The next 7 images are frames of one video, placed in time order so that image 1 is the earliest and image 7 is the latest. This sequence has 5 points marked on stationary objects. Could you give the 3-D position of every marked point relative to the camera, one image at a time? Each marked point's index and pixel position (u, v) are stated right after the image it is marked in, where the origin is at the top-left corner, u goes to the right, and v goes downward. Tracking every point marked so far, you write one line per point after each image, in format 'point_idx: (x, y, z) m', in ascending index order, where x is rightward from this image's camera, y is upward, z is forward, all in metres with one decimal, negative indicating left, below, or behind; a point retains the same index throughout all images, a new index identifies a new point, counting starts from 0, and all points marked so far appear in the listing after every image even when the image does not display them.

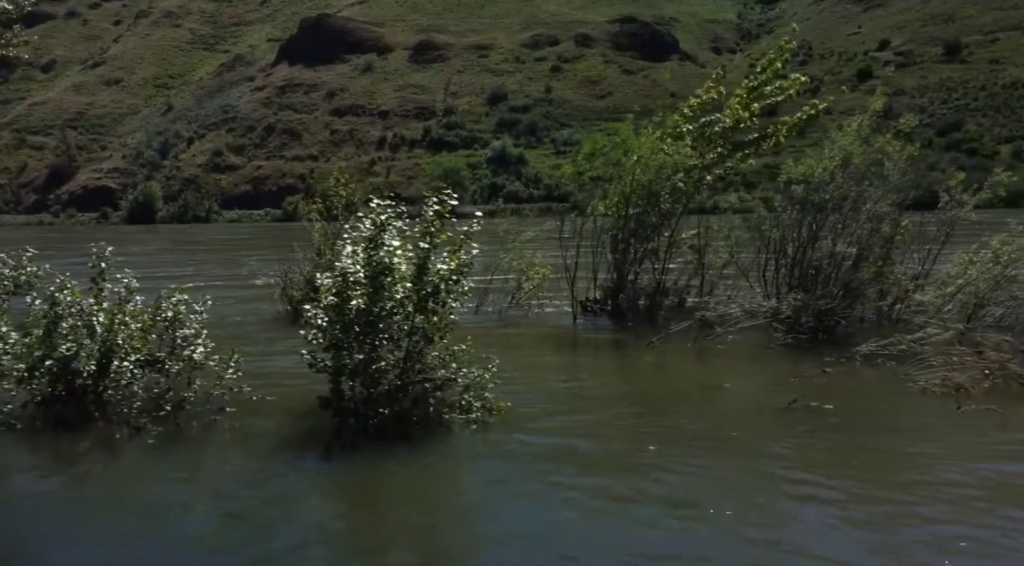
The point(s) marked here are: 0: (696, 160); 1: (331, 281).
0: (+3.2, +2.2, +18.4) m
1: (-1.6, 0.0, +9.6) m
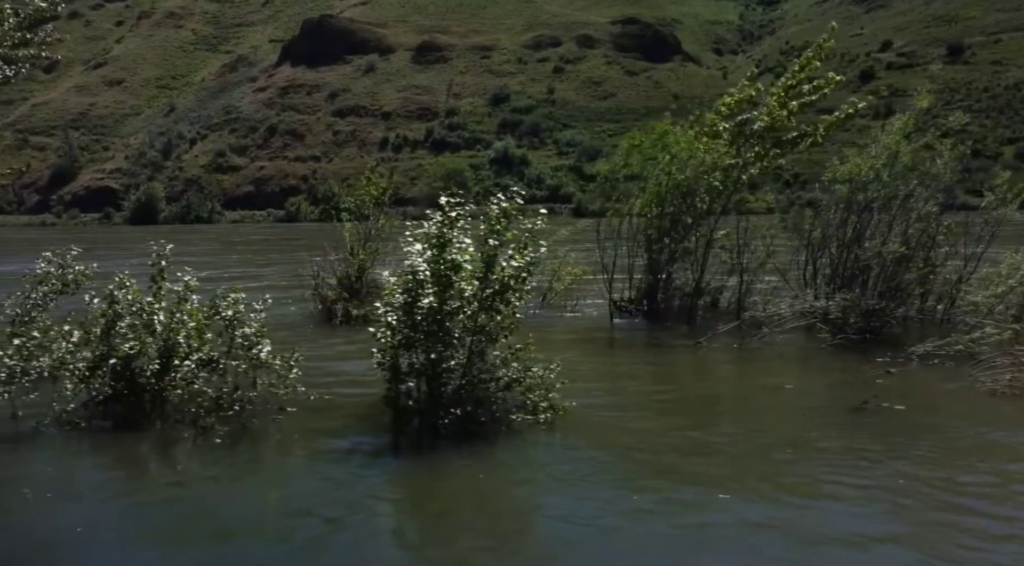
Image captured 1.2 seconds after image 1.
0: (+3.9, +2.2, +18.3) m
1: (-1.0, 0.0, +9.5) m
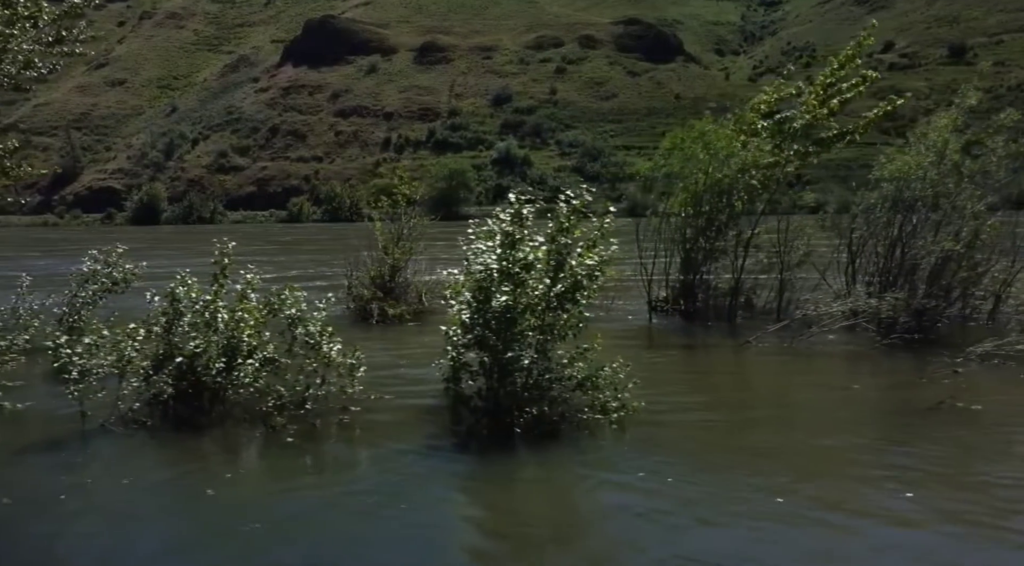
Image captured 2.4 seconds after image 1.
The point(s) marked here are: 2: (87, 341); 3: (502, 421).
0: (+4.6, +2.2, +18.2) m
1: (-0.4, +0.1, +9.4) m
2: (-4.1, -0.6, +10.0) m
3: (-0.1, -1.3, +9.6) m
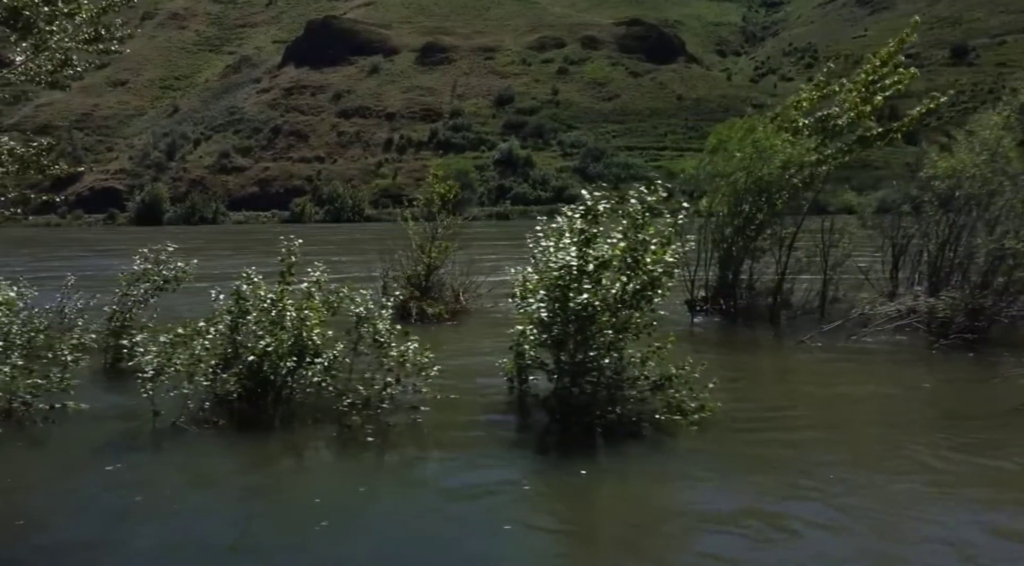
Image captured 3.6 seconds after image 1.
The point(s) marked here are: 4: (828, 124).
0: (+5.3, +2.2, +18.0) m
1: (+0.3, +0.1, +9.3) m
2: (-3.4, -0.6, +9.9) m
3: (+0.6, -1.3, +9.4) m
4: (+5.6, +2.8, +18.3) m
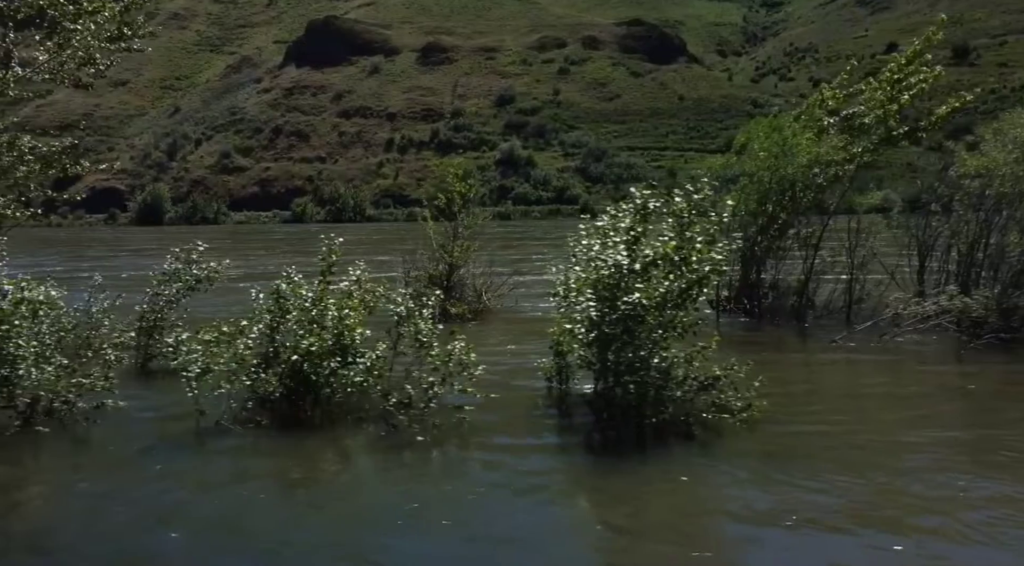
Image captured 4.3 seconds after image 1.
0: (+5.7, +2.2, +17.9) m
1: (+0.7, +0.1, +9.2) m
2: (-3.0, -0.5, +9.9) m
3: (+1.0, -1.2, +9.4) m
4: (+6.0, +2.8, +18.2) m
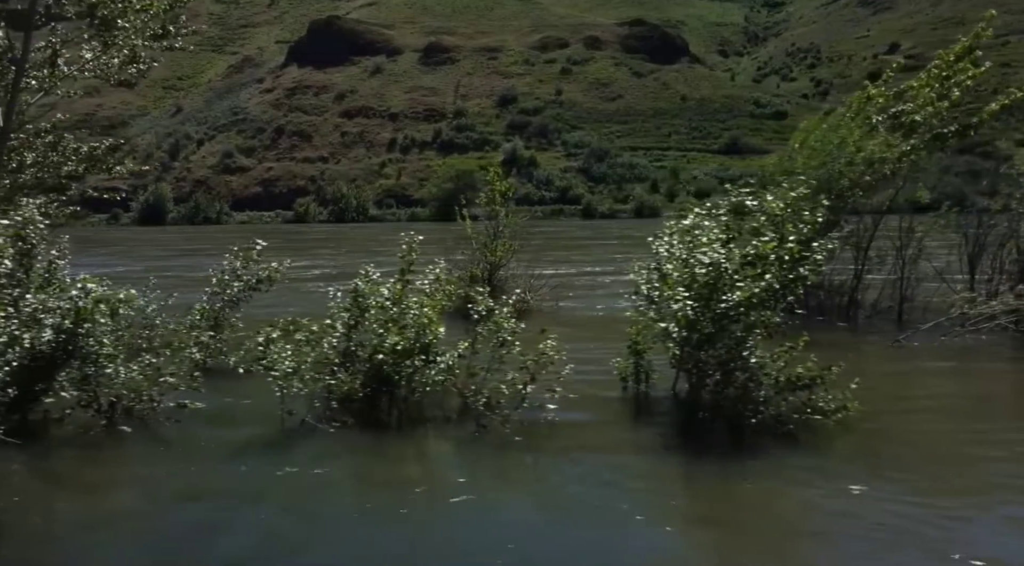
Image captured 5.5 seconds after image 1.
0: (+6.6, +2.3, +17.8) m
1: (+1.4, +0.1, +9.1) m
2: (-2.2, -0.5, +9.8) m
3: (+1.7, -1.2, +9.2) m
4: (+6.9, +2.8, +18.0) m
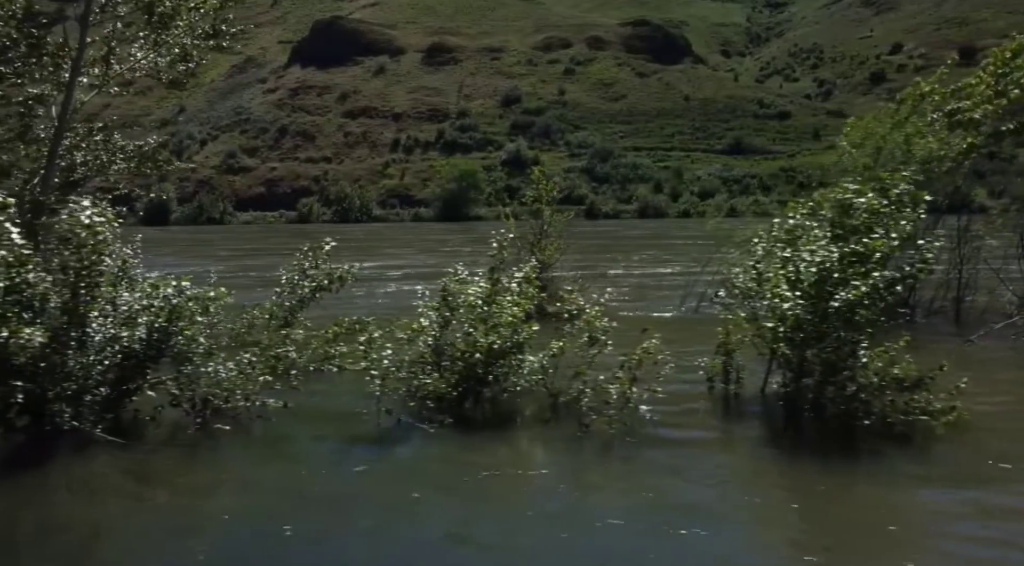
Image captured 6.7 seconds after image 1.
0: (+7.5, +2.3, +17.6) m
1: (+2.3, +0.1, +9.0) m
2: (-1.4, -0.5, +9.7) m
3: (+2.6, -1.2, +9.1) m
4: (+7.8, +2.8, +17.8) m
